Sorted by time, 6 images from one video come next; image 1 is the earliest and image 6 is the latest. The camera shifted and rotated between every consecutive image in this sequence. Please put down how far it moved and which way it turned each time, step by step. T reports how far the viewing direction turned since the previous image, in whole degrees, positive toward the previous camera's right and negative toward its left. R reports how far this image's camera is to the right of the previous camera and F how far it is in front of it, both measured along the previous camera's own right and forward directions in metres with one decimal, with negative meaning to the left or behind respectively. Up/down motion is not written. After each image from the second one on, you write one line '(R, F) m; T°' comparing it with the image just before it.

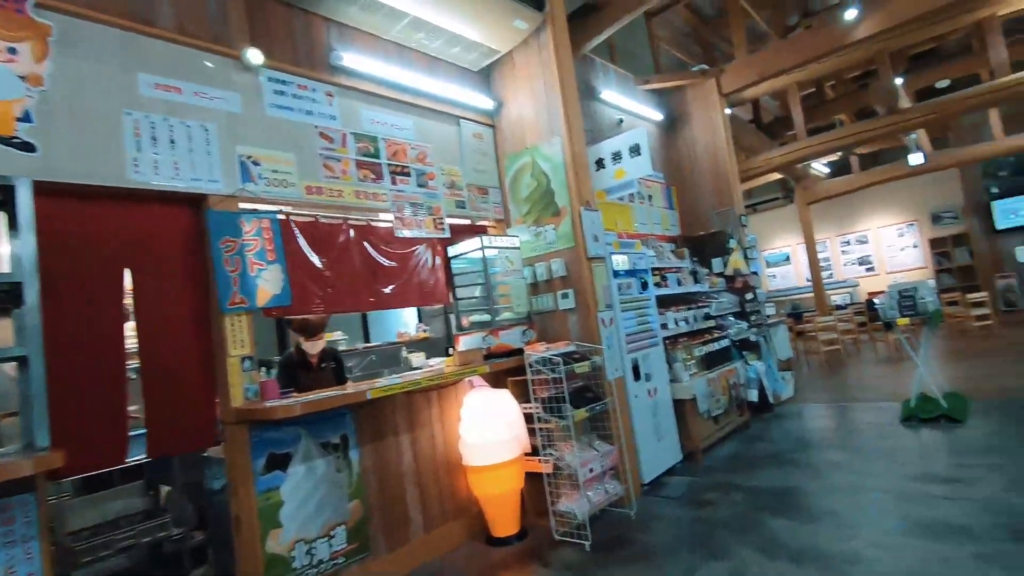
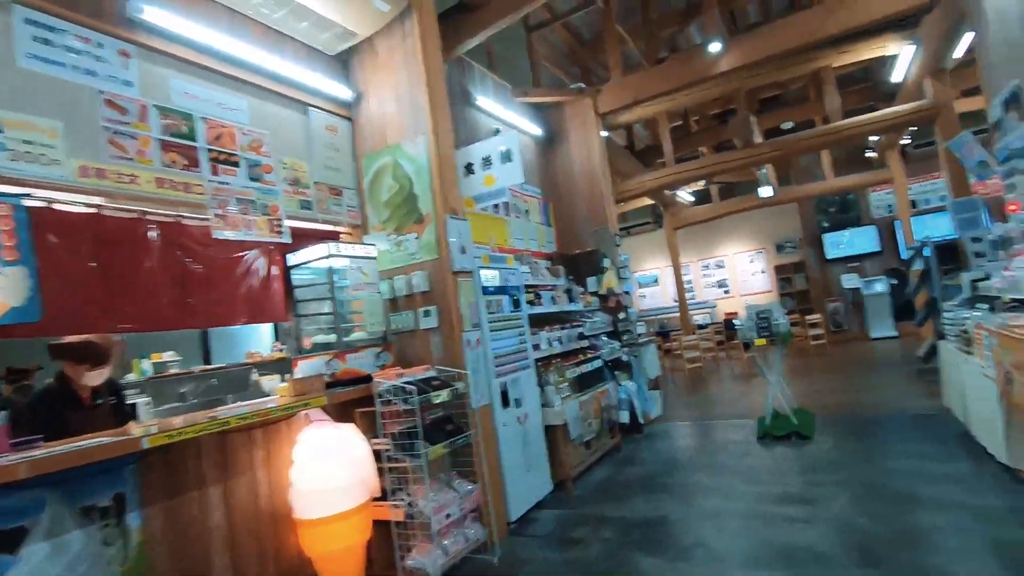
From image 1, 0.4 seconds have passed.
(+0.2, +0.4) m; +12°
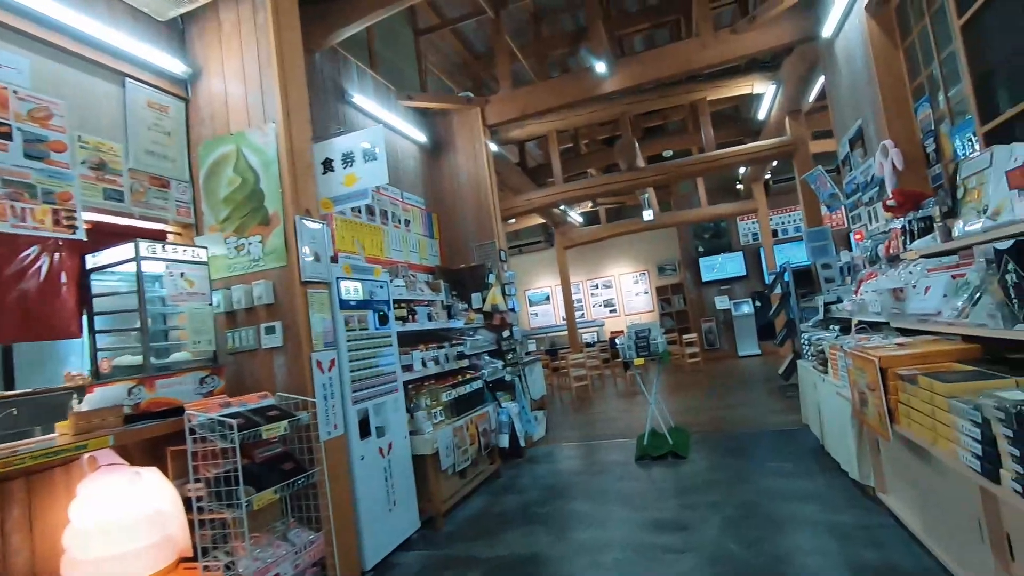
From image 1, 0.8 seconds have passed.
(+0.2, +0.3) m; +11°
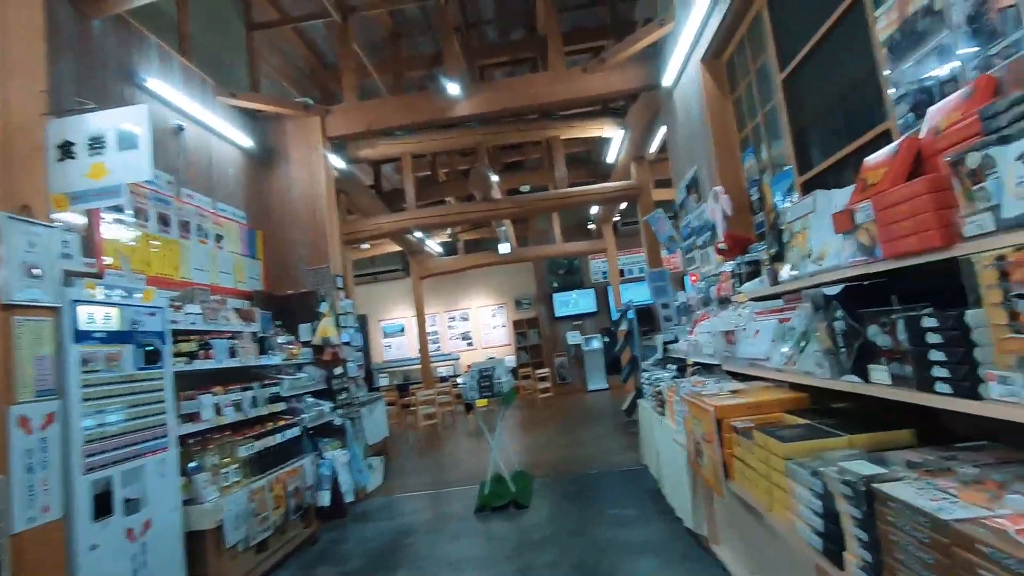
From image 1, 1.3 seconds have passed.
(+0.2, +0.4) m; +14°
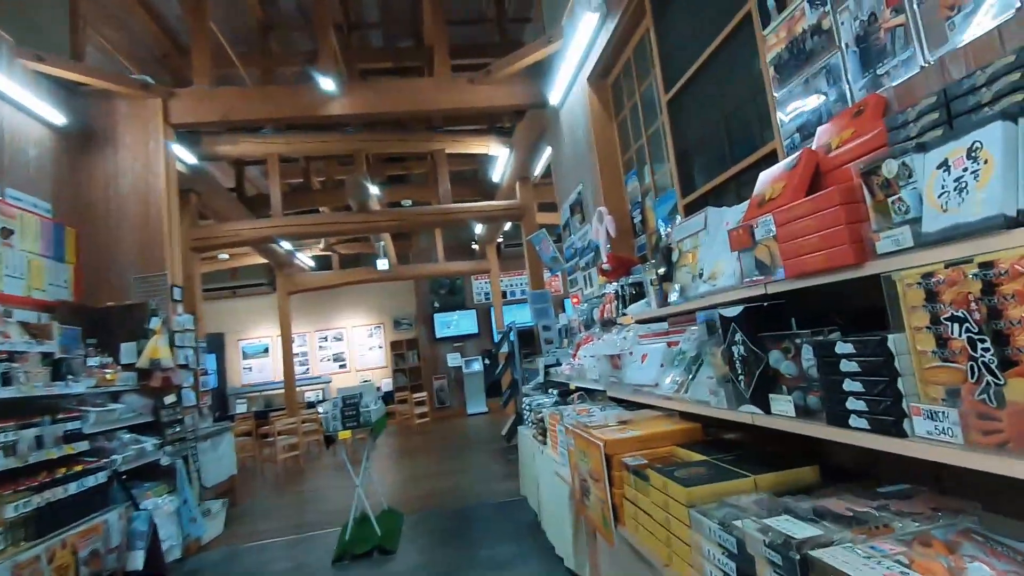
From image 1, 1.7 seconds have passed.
(+0.1, +0.3) m; +12°
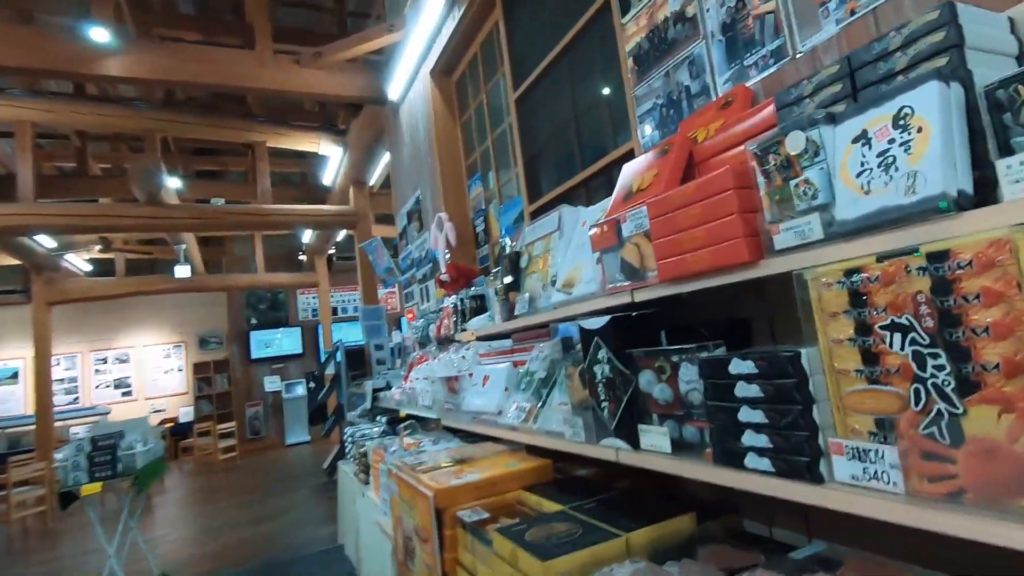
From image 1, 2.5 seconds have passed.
(+0.1, +0.4) m; +17°
